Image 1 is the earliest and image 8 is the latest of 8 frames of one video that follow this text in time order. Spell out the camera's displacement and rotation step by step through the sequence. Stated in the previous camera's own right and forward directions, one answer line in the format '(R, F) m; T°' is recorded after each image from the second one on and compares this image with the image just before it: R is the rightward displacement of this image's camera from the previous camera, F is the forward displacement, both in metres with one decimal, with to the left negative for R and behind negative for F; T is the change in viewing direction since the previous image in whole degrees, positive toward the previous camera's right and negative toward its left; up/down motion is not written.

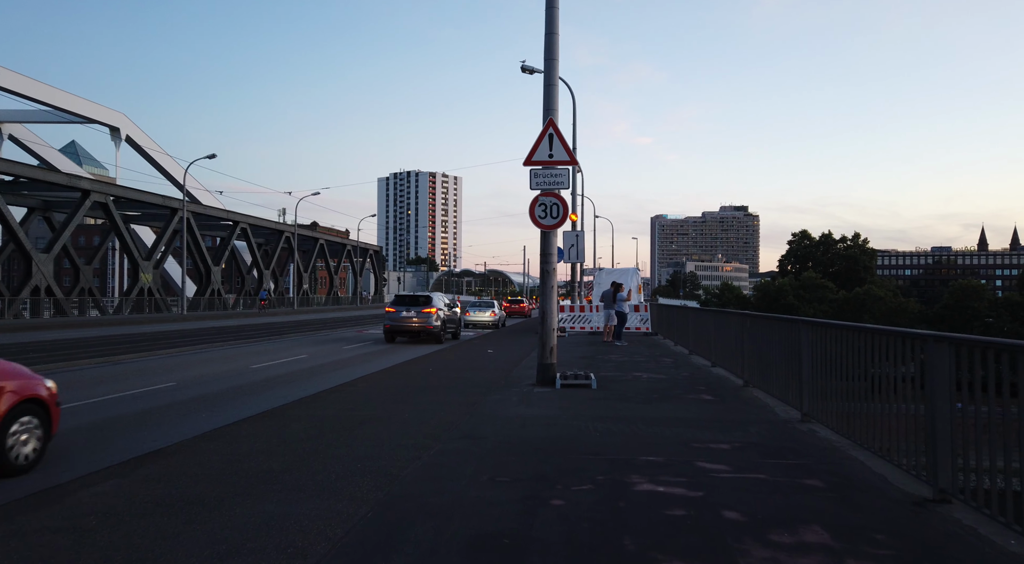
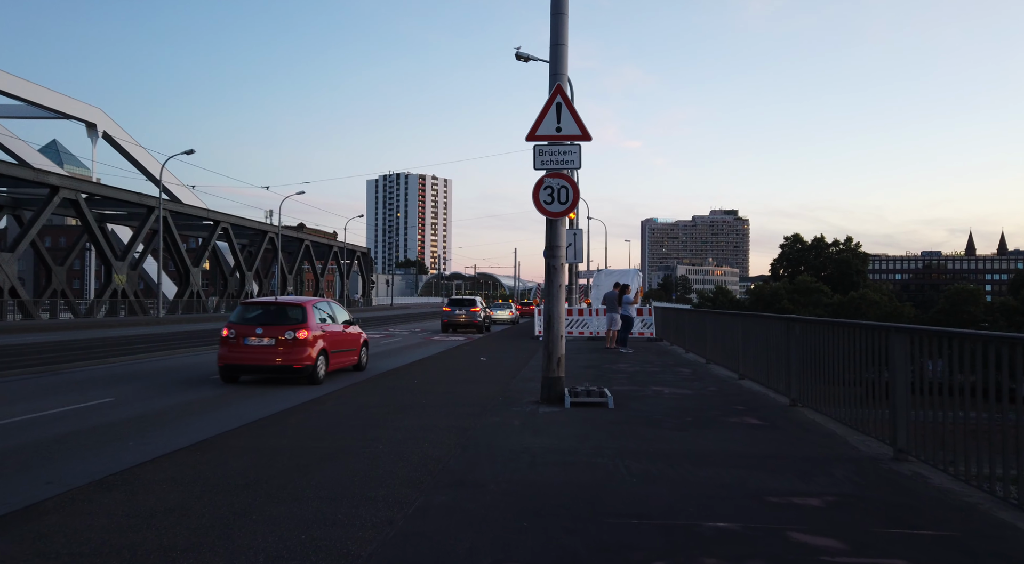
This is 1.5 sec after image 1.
(-0.1, +1.8) m; +1°
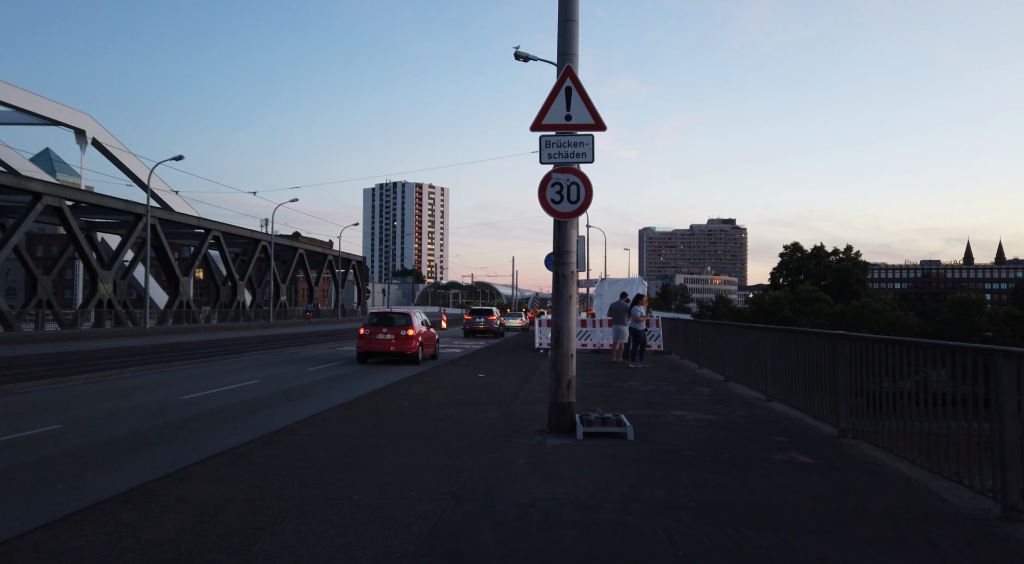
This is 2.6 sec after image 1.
(-0.1, +1.2) m; 0°
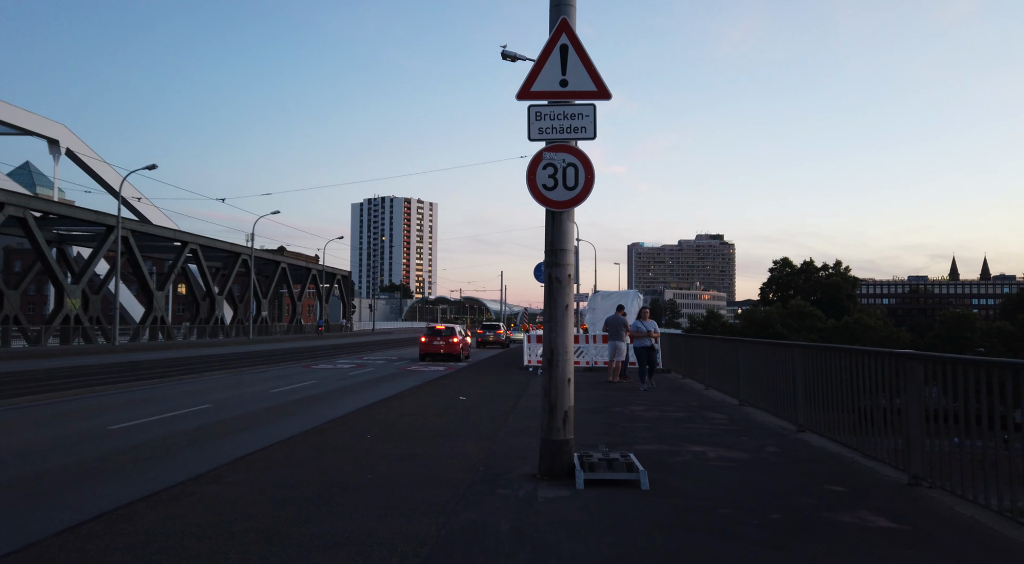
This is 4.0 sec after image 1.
(+0.1, +1.7) m; +1°
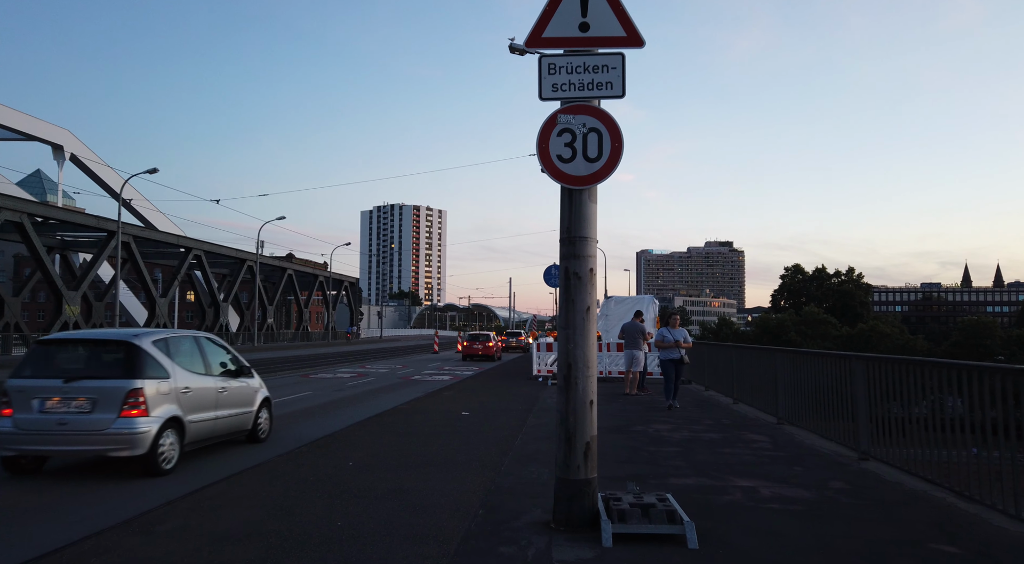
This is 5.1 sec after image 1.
(0.0, +1.3) m; -1°
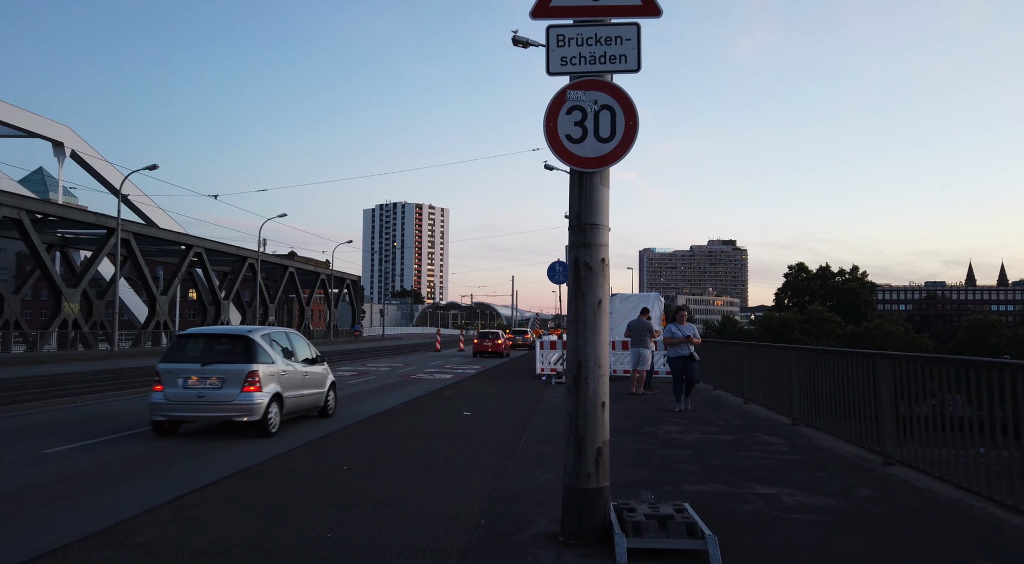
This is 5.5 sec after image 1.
(0.0, +0.4) m; 0°
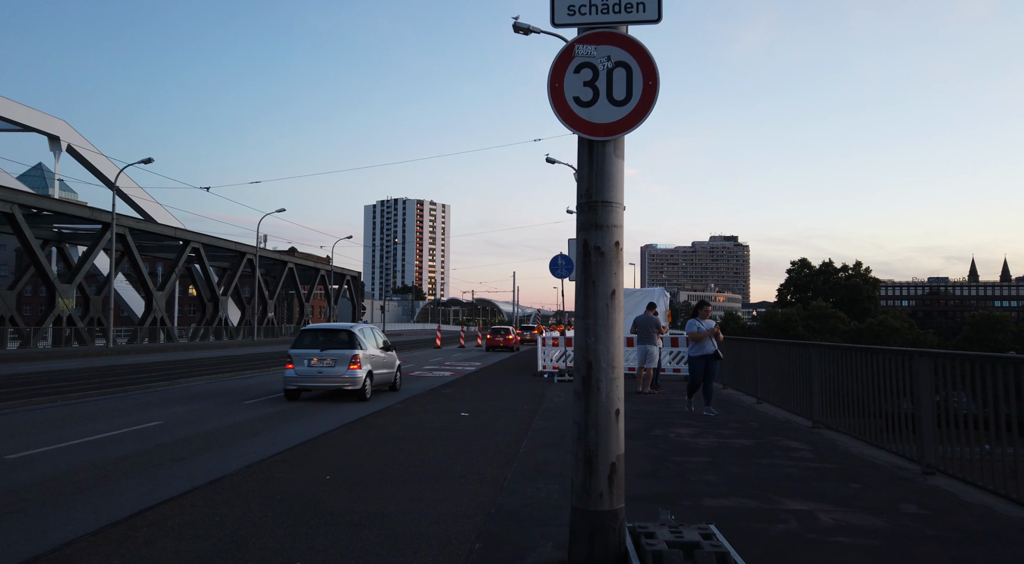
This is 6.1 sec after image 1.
(0.0, +0.7) m; 0°
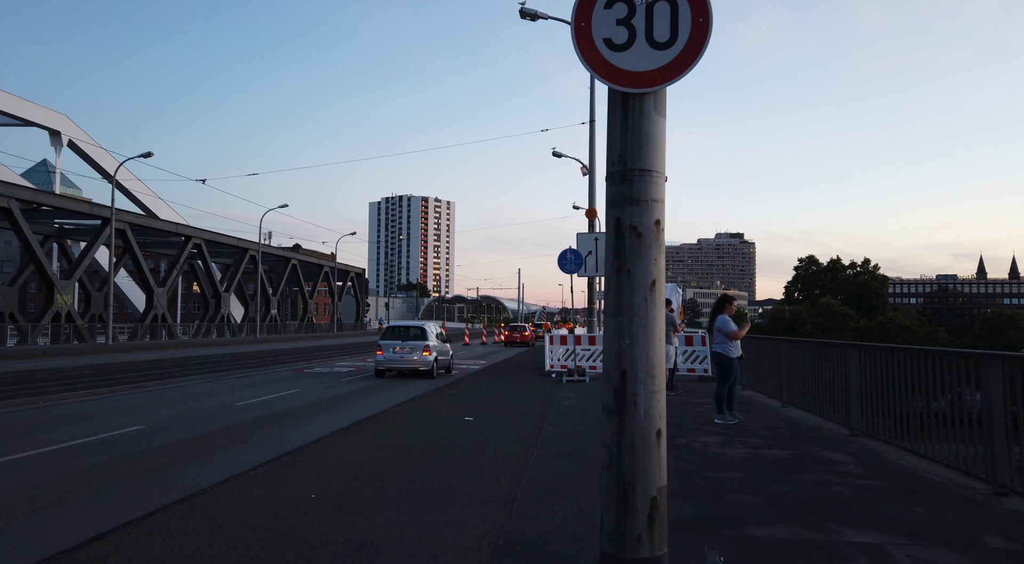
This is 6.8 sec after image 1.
(-0.1, +0.8) m; 0°
